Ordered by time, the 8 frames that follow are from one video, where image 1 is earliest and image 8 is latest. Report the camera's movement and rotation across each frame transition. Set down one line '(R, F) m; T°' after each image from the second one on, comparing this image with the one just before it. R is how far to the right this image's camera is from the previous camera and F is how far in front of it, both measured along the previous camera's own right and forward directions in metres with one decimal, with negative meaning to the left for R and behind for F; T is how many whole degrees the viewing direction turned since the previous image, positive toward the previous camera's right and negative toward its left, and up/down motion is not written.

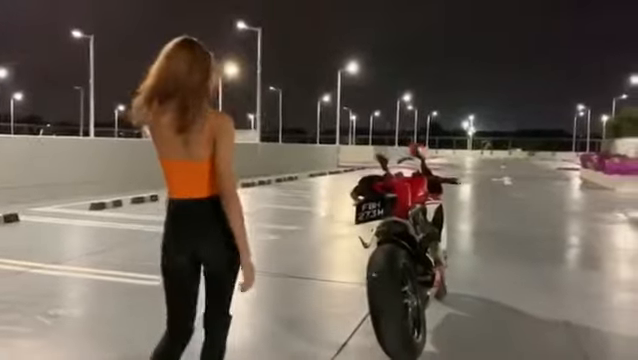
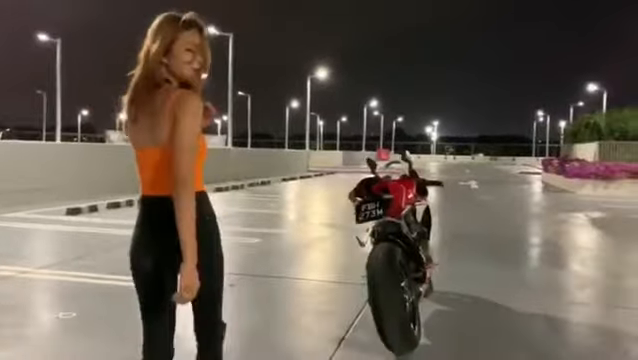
(-0.2, -0.5) m; +3°
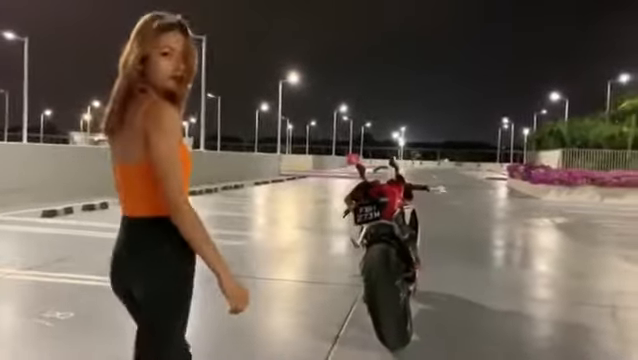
(-0.2, -0.3) m; +3°
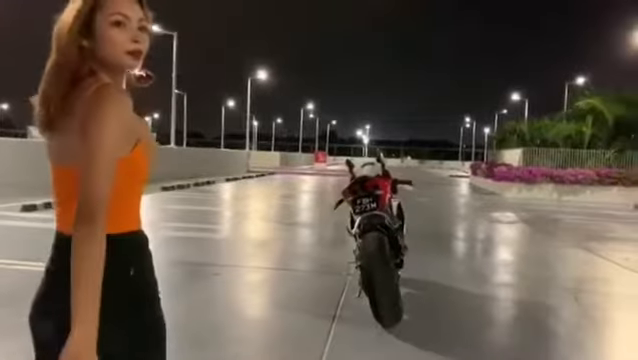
(-0.3, -0.5) m; +3°
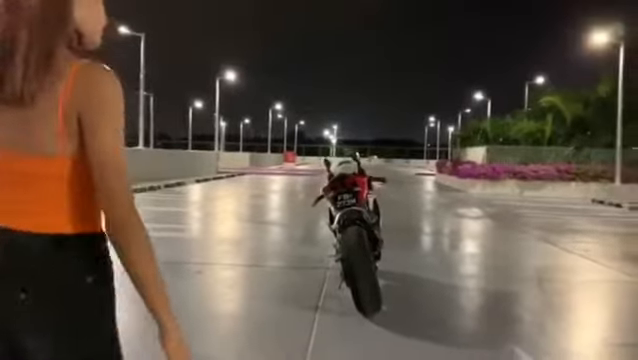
(-0.1, -0.5) m; +3°
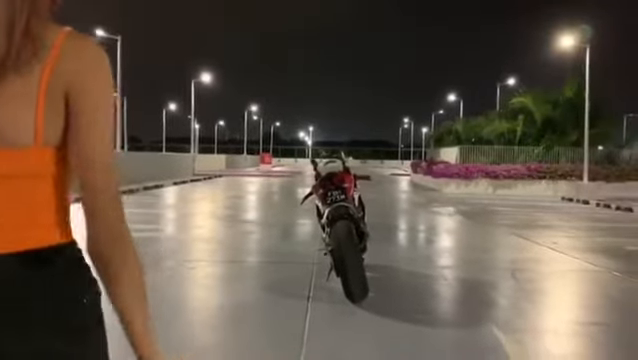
(-0.1, -0.4) m; +2°
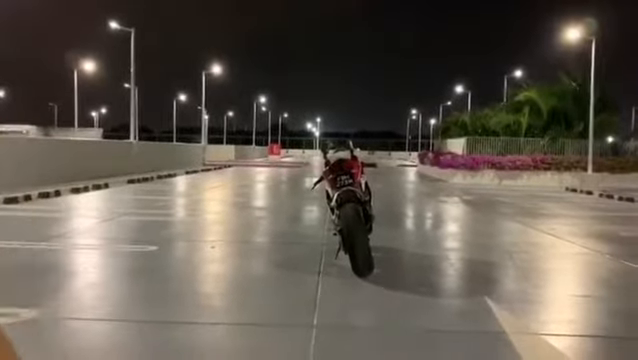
(0.0, -0.5) m; -1°
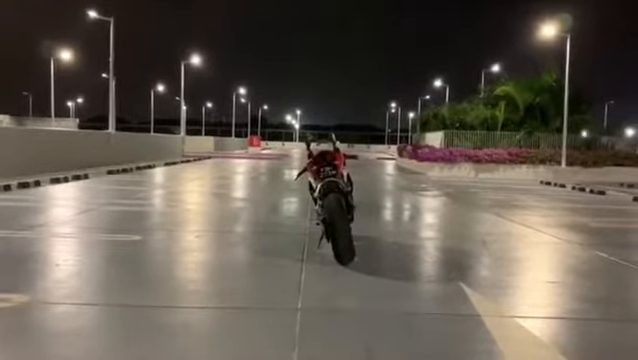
(-0.1, -0.2) m; +2°
